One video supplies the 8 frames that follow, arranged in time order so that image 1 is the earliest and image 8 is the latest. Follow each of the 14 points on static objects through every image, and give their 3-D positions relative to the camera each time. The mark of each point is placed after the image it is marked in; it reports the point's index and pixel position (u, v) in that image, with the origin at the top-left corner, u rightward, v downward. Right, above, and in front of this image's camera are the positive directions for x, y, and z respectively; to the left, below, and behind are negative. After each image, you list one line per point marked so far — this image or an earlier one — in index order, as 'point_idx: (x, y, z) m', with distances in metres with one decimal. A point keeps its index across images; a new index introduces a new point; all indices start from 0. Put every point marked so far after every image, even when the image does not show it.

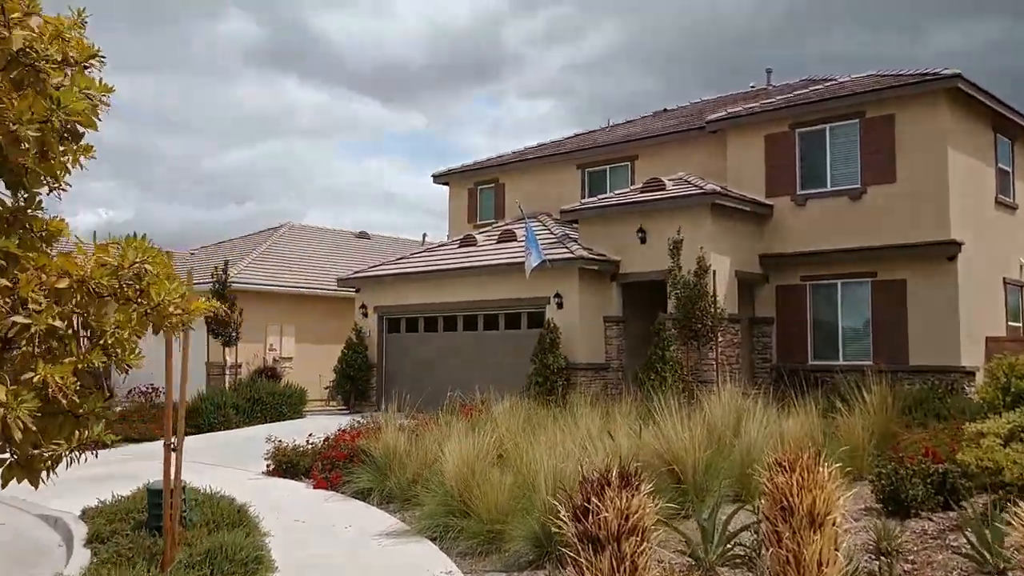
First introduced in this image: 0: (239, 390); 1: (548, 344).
0: (-5.5, -2.1, +19.5) m
1: (+0.7, -1.0, +17.4) m
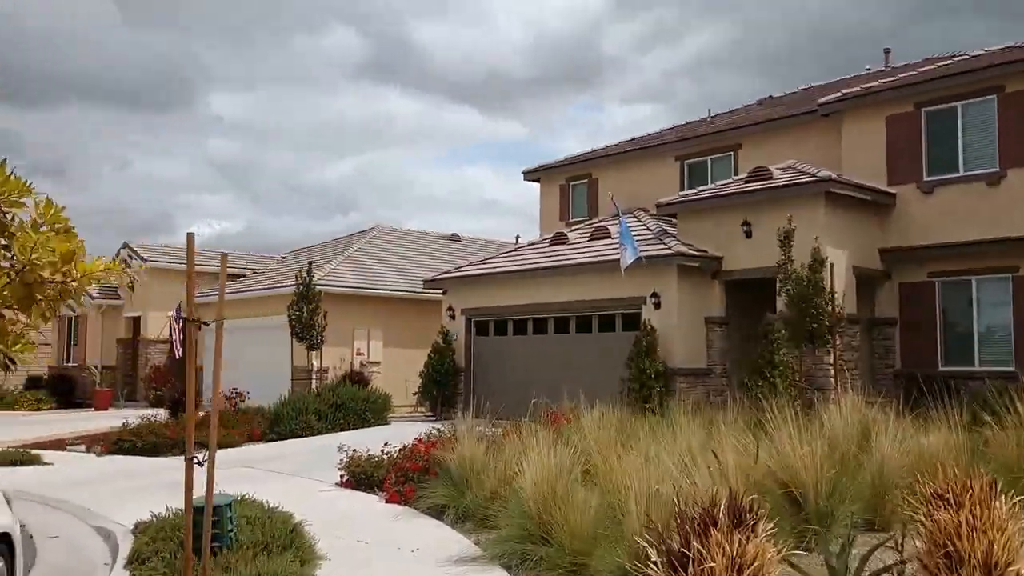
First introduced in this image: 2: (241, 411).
0: (-3.7, -2.1, +18.8) m
1: (+2.2, -1.0, +16.0) m
2: (-5.5, -2.5, +19.5) m
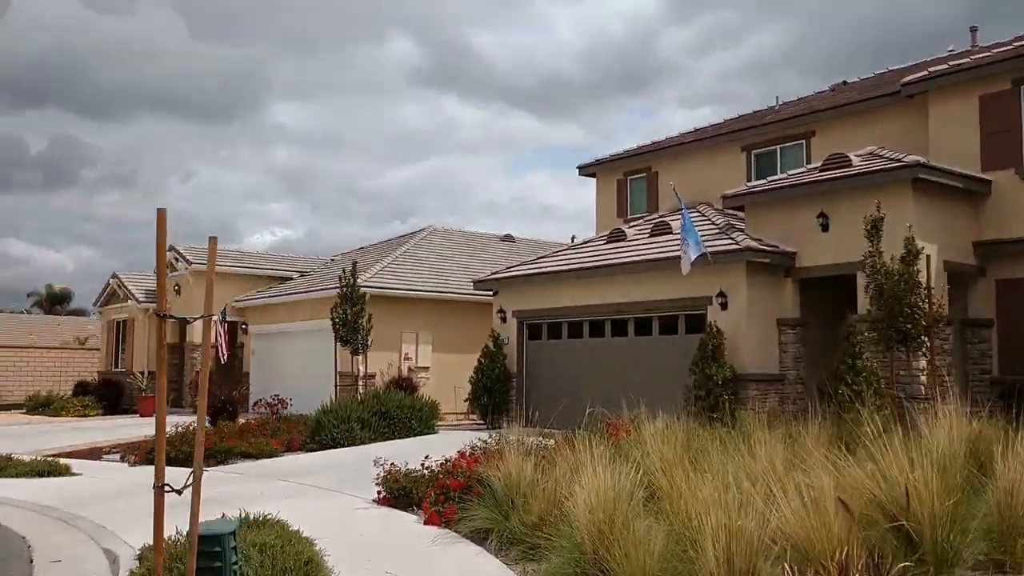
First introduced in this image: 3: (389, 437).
0: (-2.7, -2.1, +17.8) m
1: (+3.0, -1.0, +14.7) m
2: (-4.5, -2.6, +18.6) m
3: (-2.2, -2.7, +17.5) m
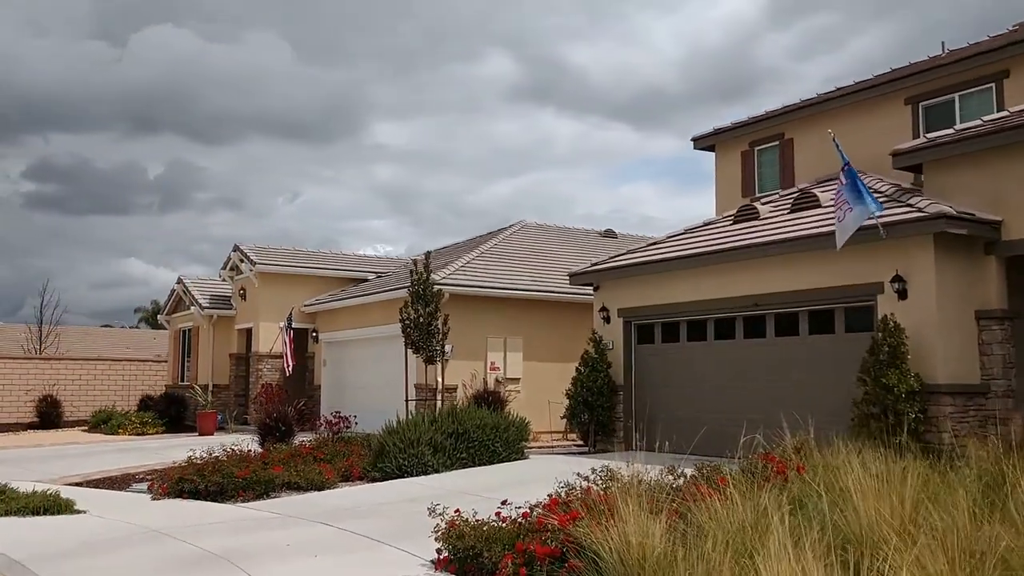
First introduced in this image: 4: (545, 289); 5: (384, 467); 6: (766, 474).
0: (-1.1, -2.0, +14.6) m
1: (+4.3, -0.8, +11.0) m
2: (-2.8, -2.5, +15.6) m
3: (-0.6, -2.6, +14.2) m
4: (+0.7, 0.0, +19.8) m
5: (-1.8, -2.6, +13.8) m
6: (+1.9, -1.4, +7.2) m
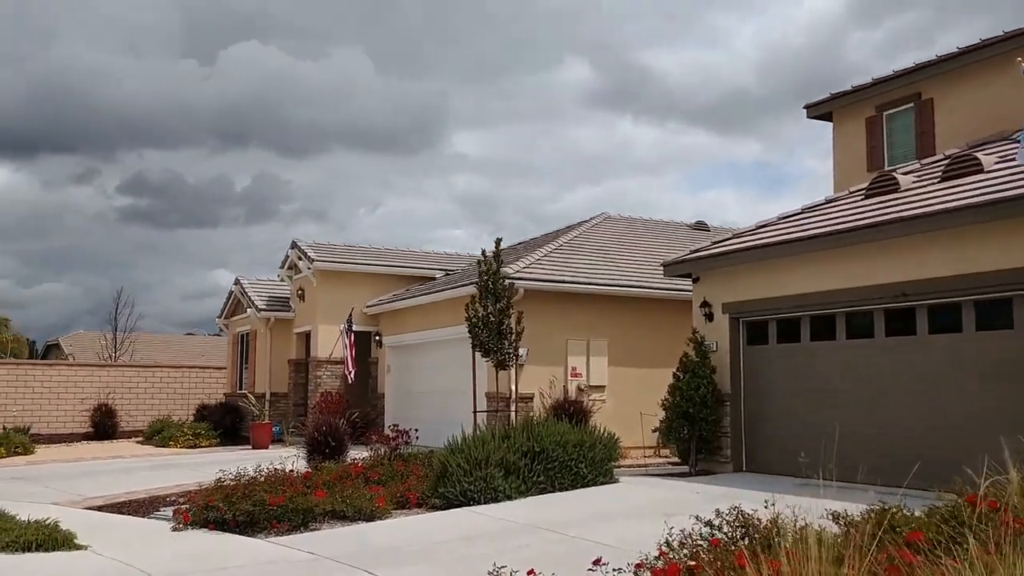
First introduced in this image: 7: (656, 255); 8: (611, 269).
0: (0.0, -1.9, +12.3) m
1: (+5.1, -0.6, +8.3) m
2: (-1.6, -2.4, +13.4) m
3: (+0.4, -2.5, +11.9) m
4: (+2.2, +0.1, +17.3) m
5: (-0.8, -2.4, +11.5) m
6: (+2.4, -1.2, +4.7) m
7: (+3.0, +0.7, +20.0) m
8: (+1.8, +0.4, +18.0) m
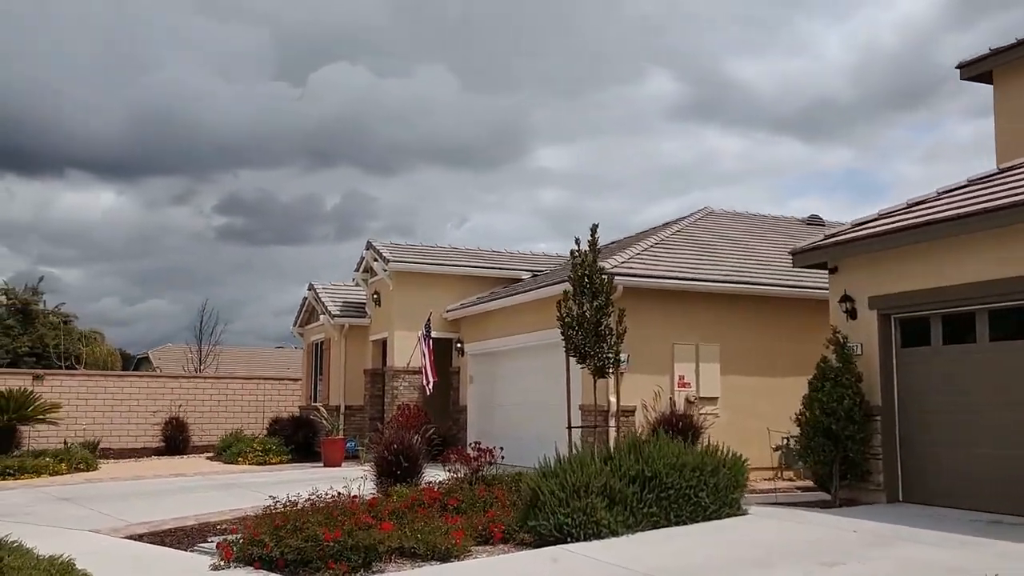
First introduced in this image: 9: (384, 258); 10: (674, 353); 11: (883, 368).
0: (+1.1, -1.8, +10.2) m
1: (+5.8, -0.4, +5.7) m
2: (-0.3, -2.3, +11.5) m
3: (+1.5, -2.4, +9.7) m
4: (+3.7, +0.1, +15.0) m
5: (+0.2, -2.3, +9.5) m
6: (+2.8, -1.0, +2.4) m
7: (+4.7, +0.7, +17.6) m
8: (+3.4, +0.4, +15.7) m
9: (-2.6, +0.6, +19.9) m
10: (+2.5, -1.0, +14.7) m
11: (+4.2, -0.9, +11.0) m
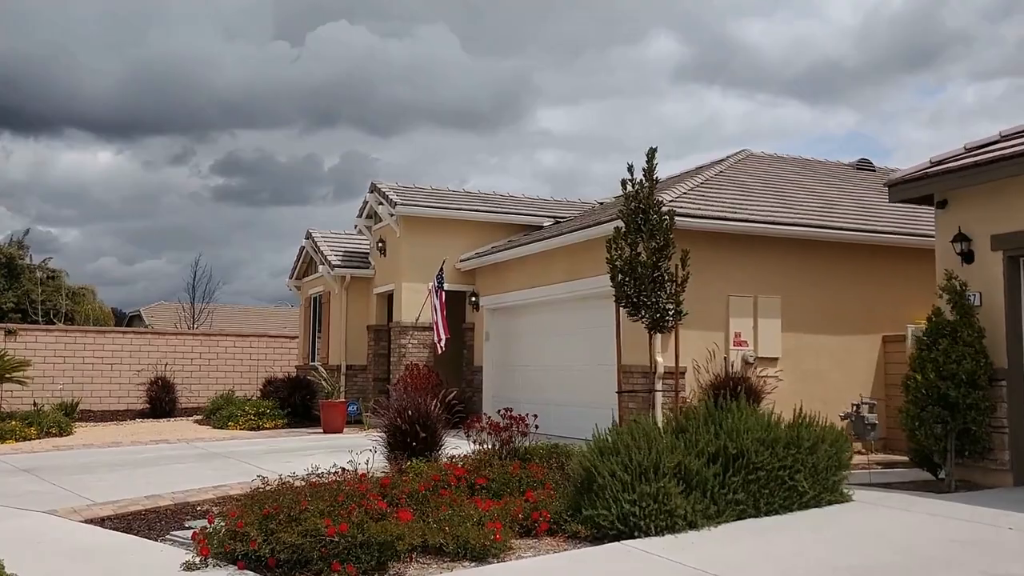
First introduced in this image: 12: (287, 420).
0: (+1.5, -1.2, +8.2) m
1: (+6.2, 0.0, +3.7) m
2: (0.0, -1.7, +9.5) m
3: (+1.9, -1.8, +7.8) m
4: (+4.1, +0.9, +13.0) m
5: (+0.6, -1.8, +7.5) m
6: (+3.2, -0.7, +0.4) m
7: (+5.1, +1.5, +15.5) m
8: (+3.8, +1.2, +13.7) m
9: (-2.2, +1.6, +17.8) m
10: (+2.9, -0.2, +12.7) m
11: (+4.6, -0.3, +8.9) m
12: (-4.4, -2.6, +18.9) m
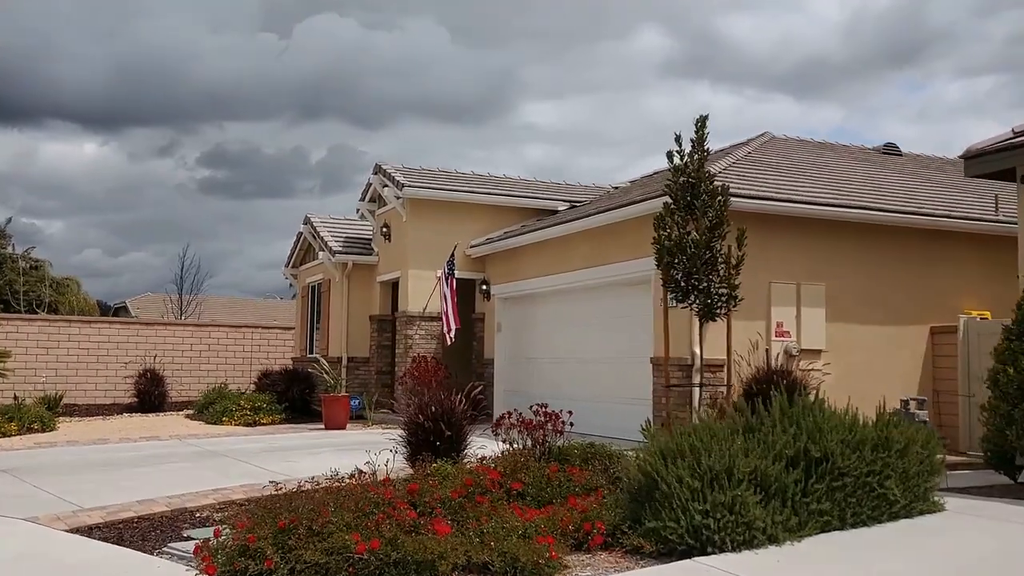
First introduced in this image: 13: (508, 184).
0: (+1.9, -1.1, +7.2) m
1: (+6.6, +0.1, +2.8) m
2: (+0.4, -1.5, +8.5) m
3: (+2.3, -1.7, +6.8) m
4: (+4.4, +1.0, +12.0) m
5: (+1.0, -1.6, +6.5) m
6: (+3.7, -0.6, -0.6) m
7: (+5.4, +1.7, +14.6) m
8: (+4.1, +1.4, +12.7) m
9: (-2.0, +1.8, +16.7) m
10: (+3.2, -0.1, +11.7) m
11: (+5.0, -0.2, +8.0) m
12: (-4.2, -2.4, +17.8) m
13: (0.0, +1.9, +18.3) m
